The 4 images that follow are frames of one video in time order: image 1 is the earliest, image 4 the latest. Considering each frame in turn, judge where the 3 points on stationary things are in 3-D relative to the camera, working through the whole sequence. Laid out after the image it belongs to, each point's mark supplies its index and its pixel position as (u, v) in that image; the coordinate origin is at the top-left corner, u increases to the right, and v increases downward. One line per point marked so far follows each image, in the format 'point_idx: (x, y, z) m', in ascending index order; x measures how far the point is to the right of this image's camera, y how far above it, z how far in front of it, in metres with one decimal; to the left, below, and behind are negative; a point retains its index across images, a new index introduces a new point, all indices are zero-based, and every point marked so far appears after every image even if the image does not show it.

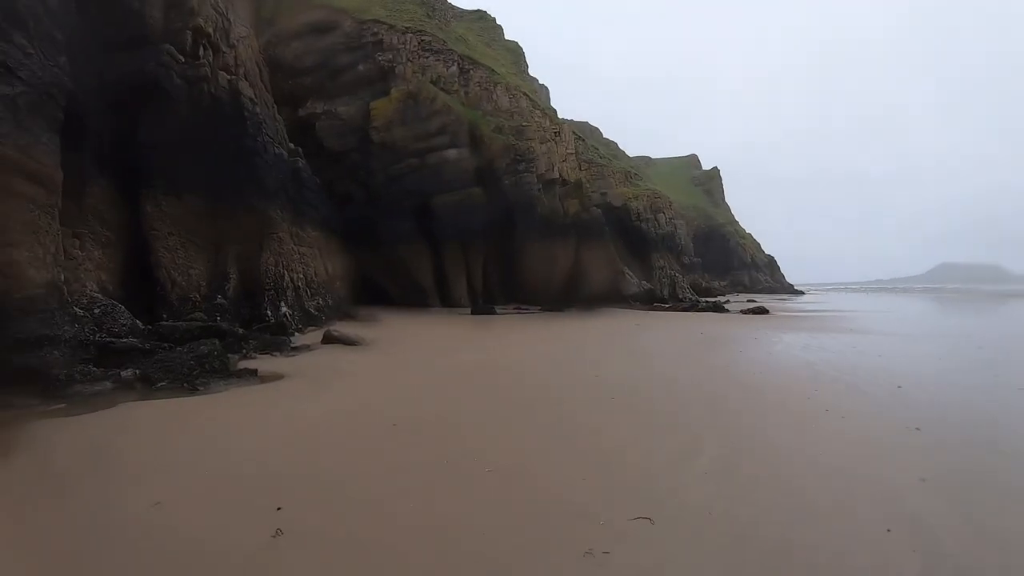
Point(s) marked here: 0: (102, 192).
0: (-4.6, +1.0, +10.2) m
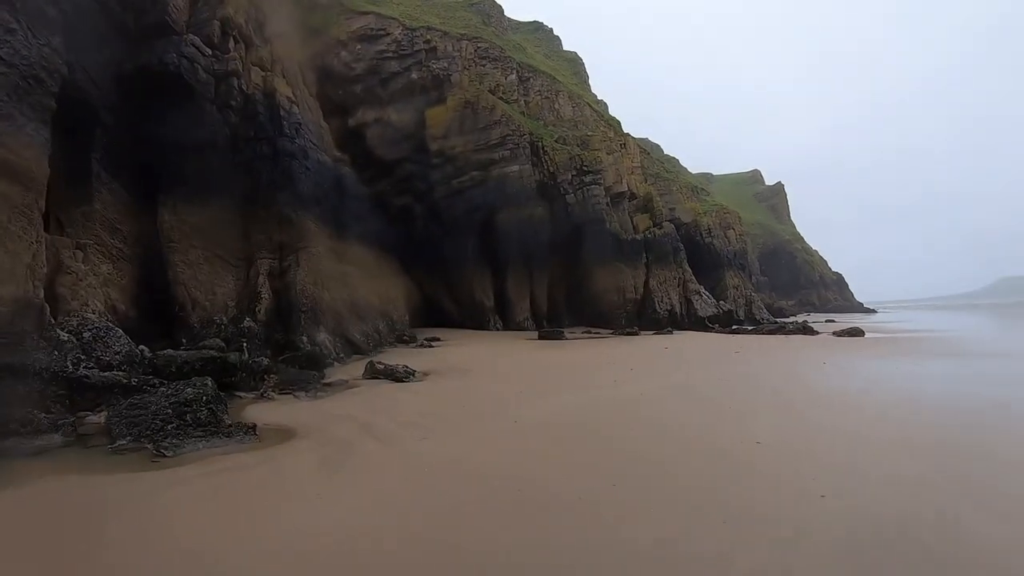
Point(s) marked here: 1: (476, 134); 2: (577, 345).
0: (-3.9, +0.8, +8.9) m
1: (-0.6, +2.7, +16.1) m
2: (+0.9, -0.8, +12.4) m
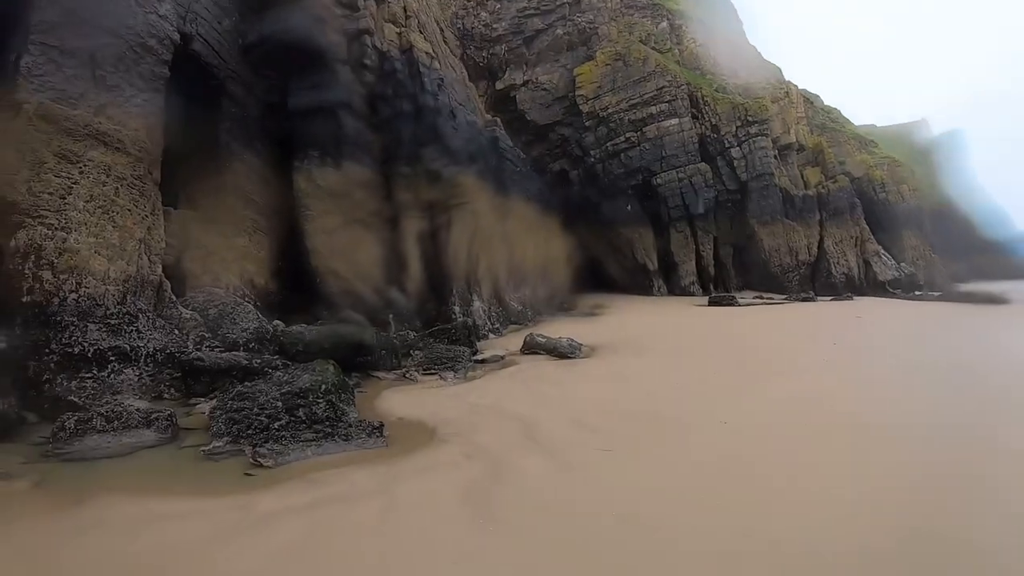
0: (-2.4, +1.1, +8.3) m
1: (+1.9, +3.3, +14.9) m
2: (+2.9, -0.3, +11.0) m
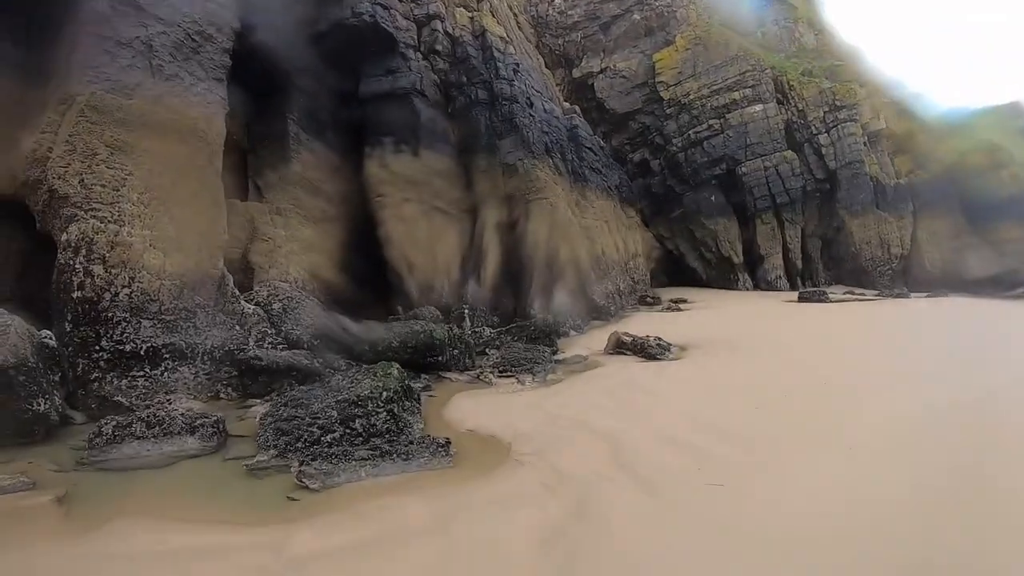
0: (-1.7, +1.1, +8.0) m
1: (+3.1, +3.3, +14.3) m
2: (+3.8, -0.2, +10.4) m
